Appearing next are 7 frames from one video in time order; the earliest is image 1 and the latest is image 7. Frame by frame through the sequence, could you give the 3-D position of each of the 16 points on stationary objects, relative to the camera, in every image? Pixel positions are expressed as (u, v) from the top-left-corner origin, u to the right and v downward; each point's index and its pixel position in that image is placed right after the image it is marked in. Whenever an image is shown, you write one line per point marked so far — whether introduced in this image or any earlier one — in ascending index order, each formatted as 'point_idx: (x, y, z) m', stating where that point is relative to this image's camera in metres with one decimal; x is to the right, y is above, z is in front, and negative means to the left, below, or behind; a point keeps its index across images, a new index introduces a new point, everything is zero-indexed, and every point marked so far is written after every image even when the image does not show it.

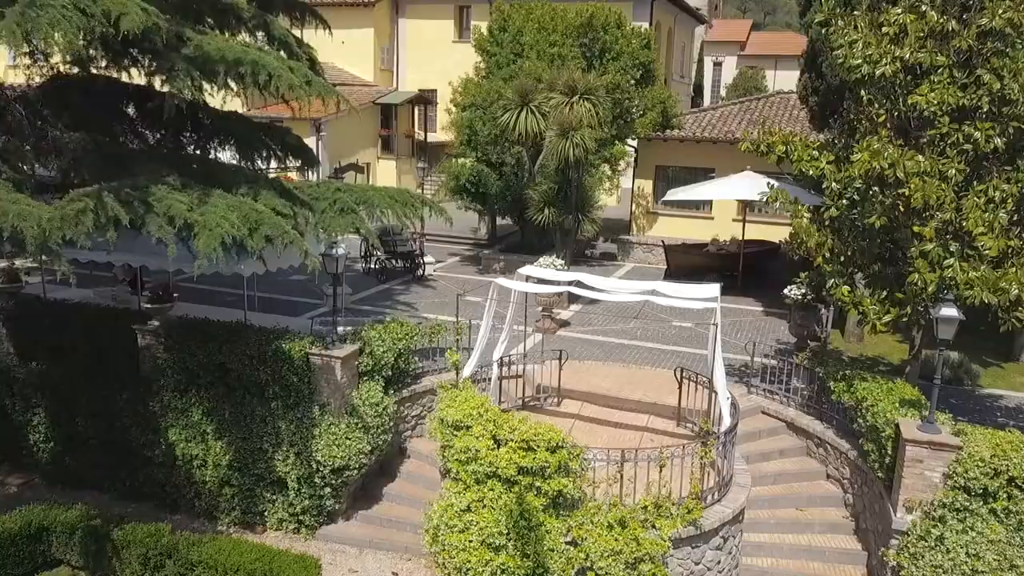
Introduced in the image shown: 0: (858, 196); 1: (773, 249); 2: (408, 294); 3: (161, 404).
0: (+4.2, +1.1, +9.7) m
1: (+6.4, +1.0, +19.9) m
2: (-2.3, -0.1, +18.1) m
3: (-4.8, -1.6, +11.0) m
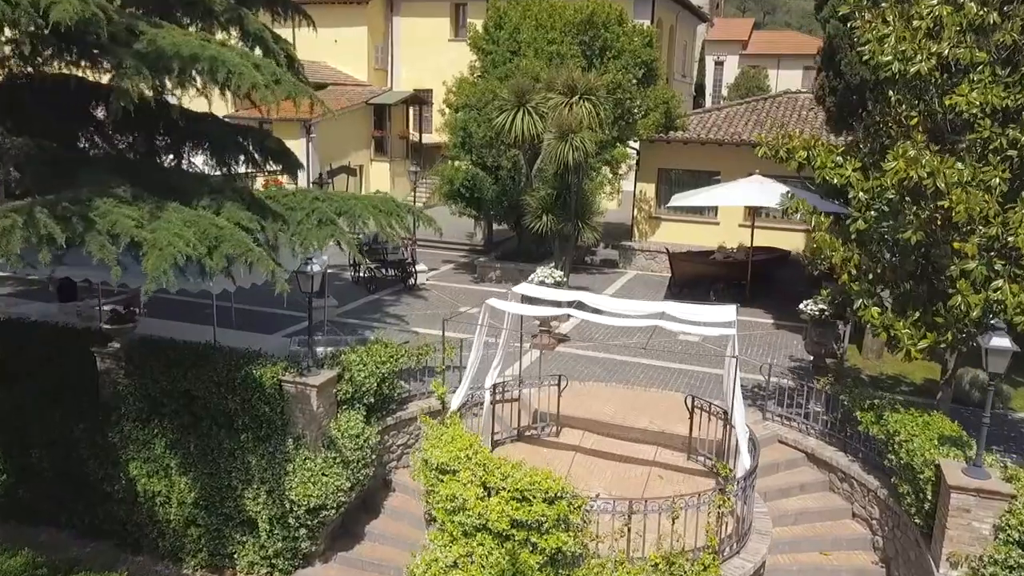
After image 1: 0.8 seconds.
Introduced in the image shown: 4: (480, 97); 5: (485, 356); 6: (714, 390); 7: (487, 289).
0: (+4.1, +0.9, +8.8) m
1: (+6.3, +0.7, +18.9) m
2: (-2.4, -0.4, +17.2) m
3: (-4.8, -1.8, +10.0) m
4: (-0.8, +4.5, +19.1) m
5: (-0.4, -1.1, +12.8) m
6: (+3.0, -1.5, +11.9) m
7: (-0.6, 0.0, +19.2) m
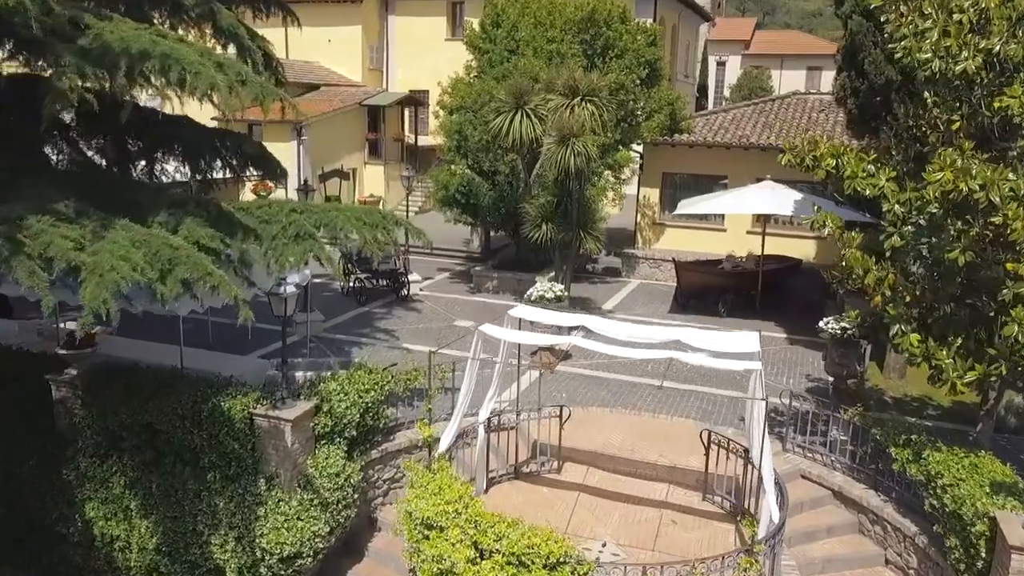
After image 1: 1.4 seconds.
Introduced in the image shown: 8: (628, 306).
0: (+4.1, +0.6, +7.8) m
1: (+6.3, +0.5, +18.0) m
2: (-2.5, -0.6, +16.2) m
3: (-4.9, -2.1, +9.1) m
4: (-0.8, +4.3, +18.2) m
5: (-0.5, -1.3, +11.8) m
6: (+3.0, -1.7, +11.0) m
7: (-0.6, -0.3, +18.3) m
8: (+2.6, -0.4, +18.1) m
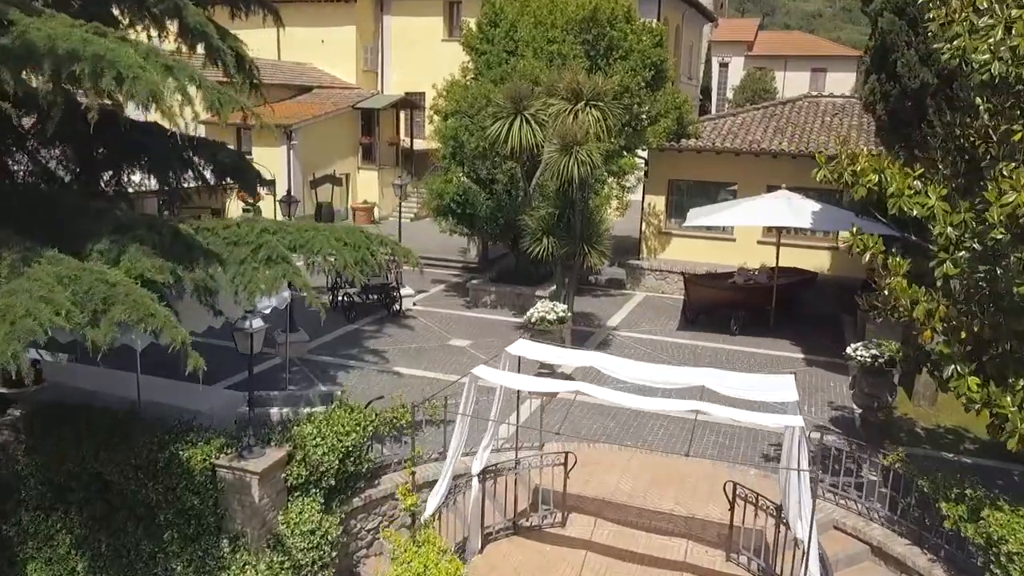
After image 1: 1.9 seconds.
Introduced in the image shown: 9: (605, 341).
0: (+4.1, +0.3, +6.8) m
1: (+6.3, +0.2, +17.0) m
2: (-2.5, -0.9, +15.2) m
3: (-4.9, -2.4, +8.0) m
4: (-0.9, +4.0, +17.2) m
5: (-0.5, -1.6, +10.8) m
6: (+2.9, -2.0, +9.9) m
7: (-0.7, -0.6, +17.2) m
8: (+2.6, -0.7, +17.0) m
9: (+1.8, -1.0, +15.5) m
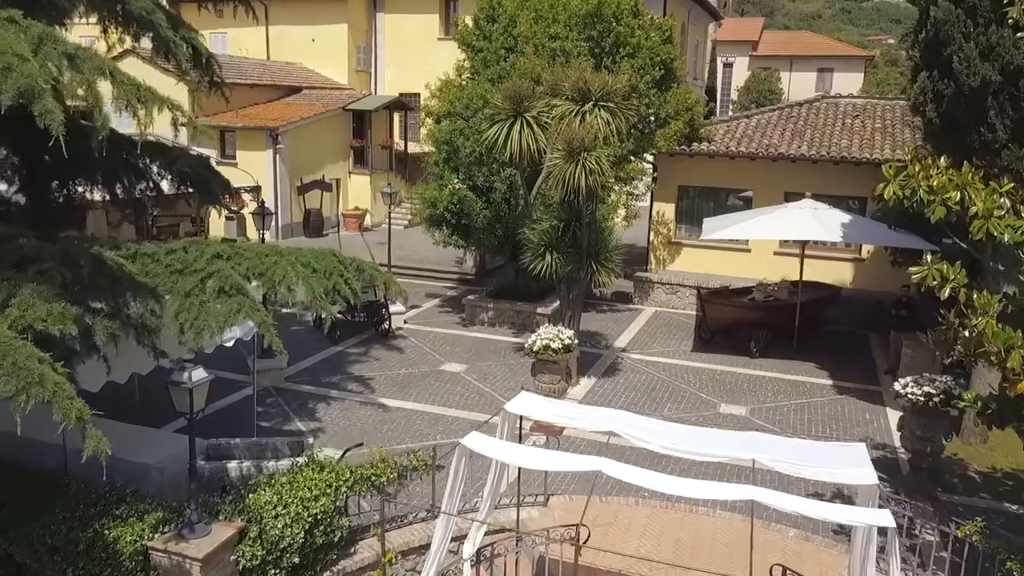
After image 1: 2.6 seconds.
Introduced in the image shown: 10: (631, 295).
0: (+4.1, 0.0, +5.4) m
1: (+6.2, -0.1, +15.6) m
2: (-2.5, -1.3, +13.8) m
3: (-4.9, -2.7, +6.6) m
4: (-0.9, +3.6, +15.8) m
5: (-0.5, -2.0, +9.4) m
6: (+2.9, -2.4, +8.6) m
7: (-0.7, -0.9, +15.9) m
8: (+2.6, -1.1, +15.7) m
9: (+1.8, -1.4, +14.1) m
10: (+2.8, -0.2, +18.8) m
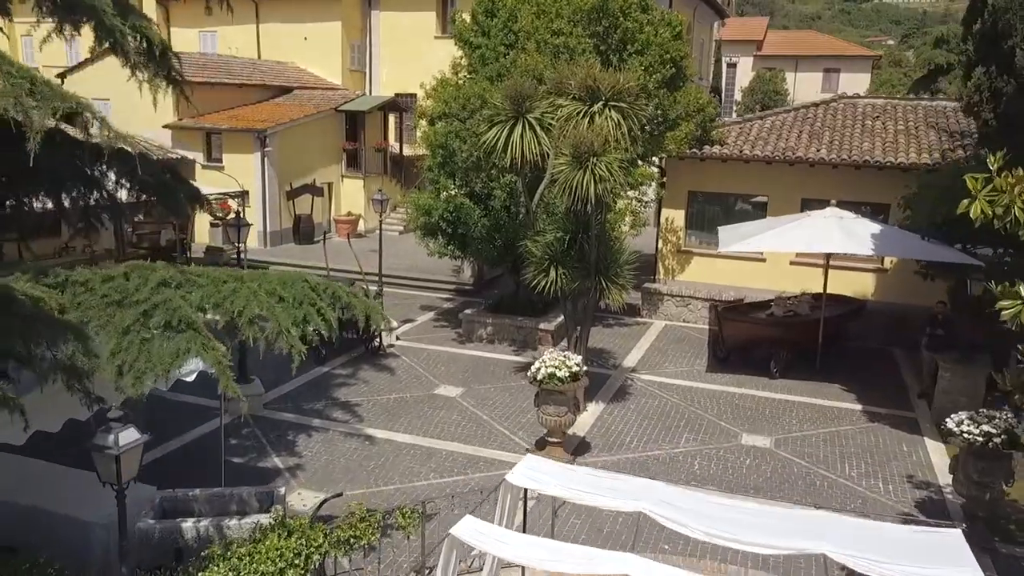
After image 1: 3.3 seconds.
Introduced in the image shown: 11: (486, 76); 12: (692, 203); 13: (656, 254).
0: (+4.1, -0.2, +4.3) m
1: (+6.2, -0.4, +14.5) m
2: (-2.5, -1.5, +12.7) m
3: (-4.9, -2.9, +5.5) m
4: (-0.9, +3.4, +14.7) m
5: (-0.5, -2.2, +8.3) m
6: (+3.0, -2.6, +7.4) m
7: (-0.7, -1.2, +14.7) m
8: (+2.6, -1.3, +14.5) m
9: (+1.8, -1.6, +13.0) m
10: (+2.8, -0.4, +17.7) m
11: (-0.5, +4.2, +15.8) m
12: (+4.0, +1.9, +17.9) m
13: (+3.3, +0.7, +18.3) m
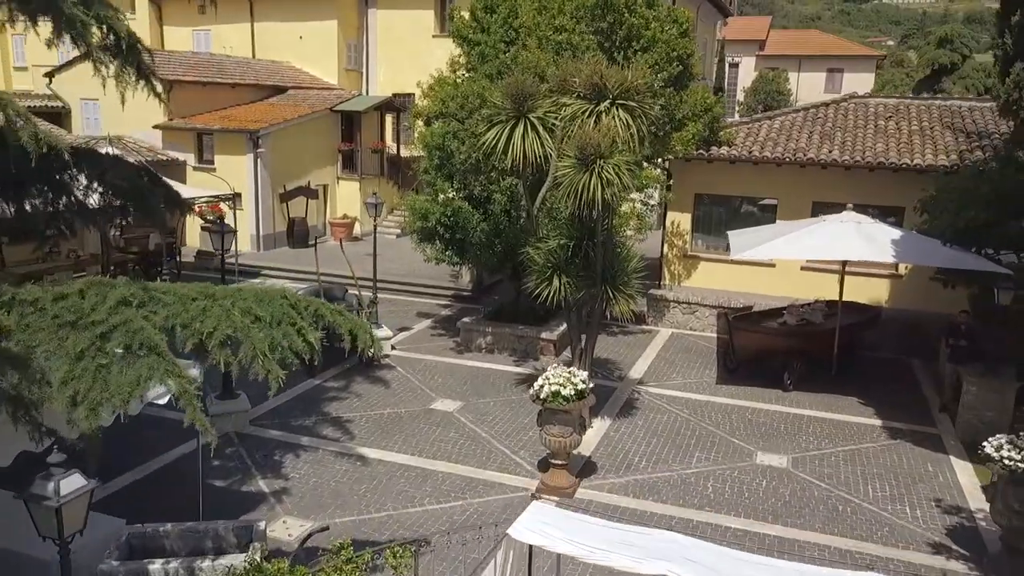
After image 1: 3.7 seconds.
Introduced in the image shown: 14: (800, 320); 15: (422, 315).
0: (+4.1, -0.3, +3.7) m
1: (+6.3, -0.5, +13.9) m
2: (-2.5, -1.7, +12.0) m
3: (-4.9, -3.1, +4.8) m
4: (-0.9, +3.2, +14.0) m
5: (-0.4, -2.3, +7.6) m
6: (+3.0, -2.7, +6.8) m
7: (-0.7, -1.3, +14.1) m
8: (+2.6, -1.4, +13.9) m
9: (+1.8, -1.8, +12.3) m
10: (+2.8, -0.6, +17.0) m
11: (-0.5, +4.0, +15.2) m
12: (+4.0, +1.7, +17.2) m
13: (+3.3, +0.6, +17.7) m
14: (+4.9, -0.5, +13.6) m
15: (-1.9, -0.6, +16.8) m
